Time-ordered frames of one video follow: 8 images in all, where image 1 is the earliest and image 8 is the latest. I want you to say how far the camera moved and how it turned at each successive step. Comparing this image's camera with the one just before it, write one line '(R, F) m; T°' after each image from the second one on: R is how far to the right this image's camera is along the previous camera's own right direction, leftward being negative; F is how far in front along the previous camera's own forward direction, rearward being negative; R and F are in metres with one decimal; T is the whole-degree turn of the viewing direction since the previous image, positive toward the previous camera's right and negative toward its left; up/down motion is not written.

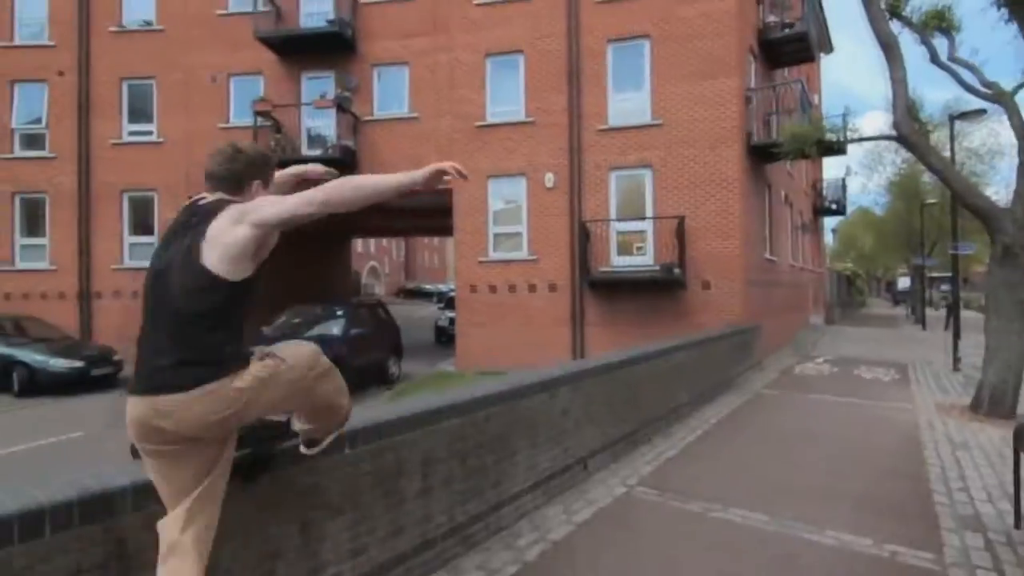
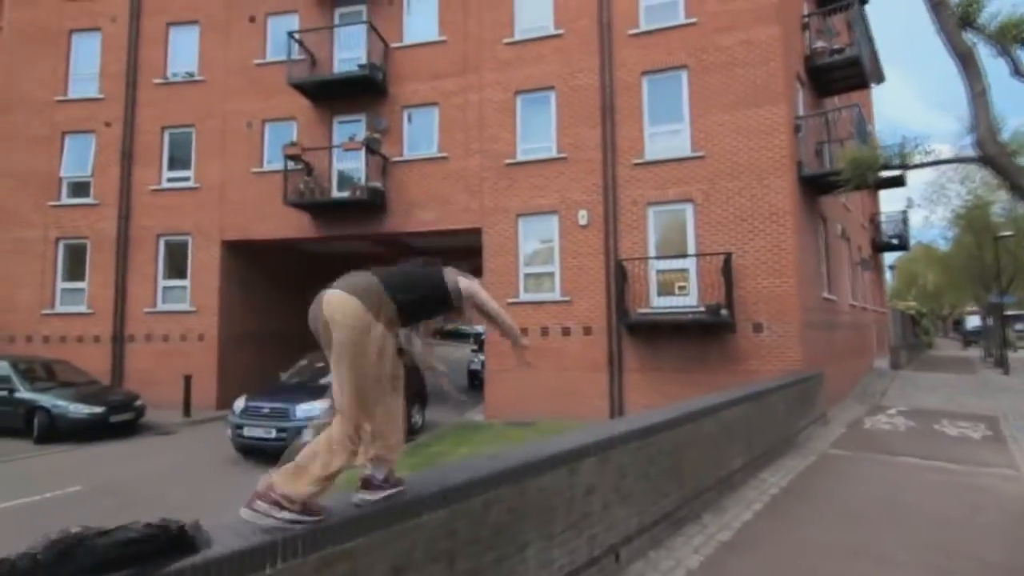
(+0.2, +0.8) m; -4°
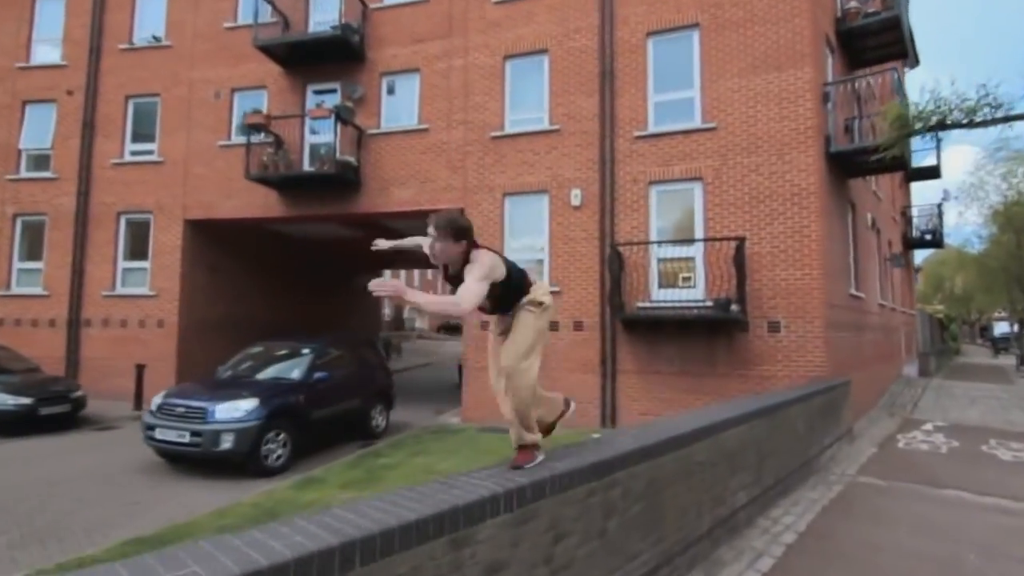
(+0.7, +1.6) m; -2°
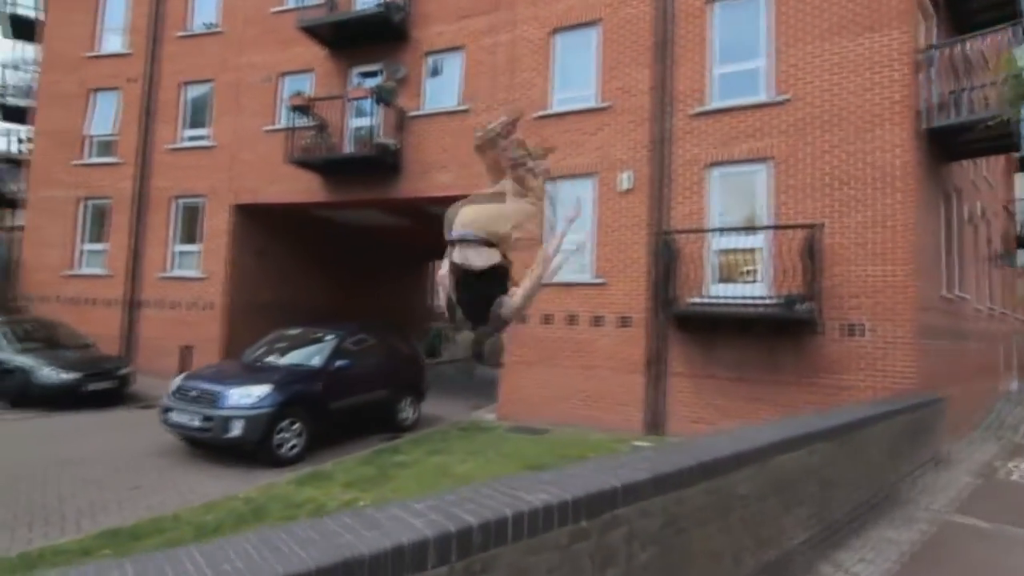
(+0.4, +0.8) m; -6°
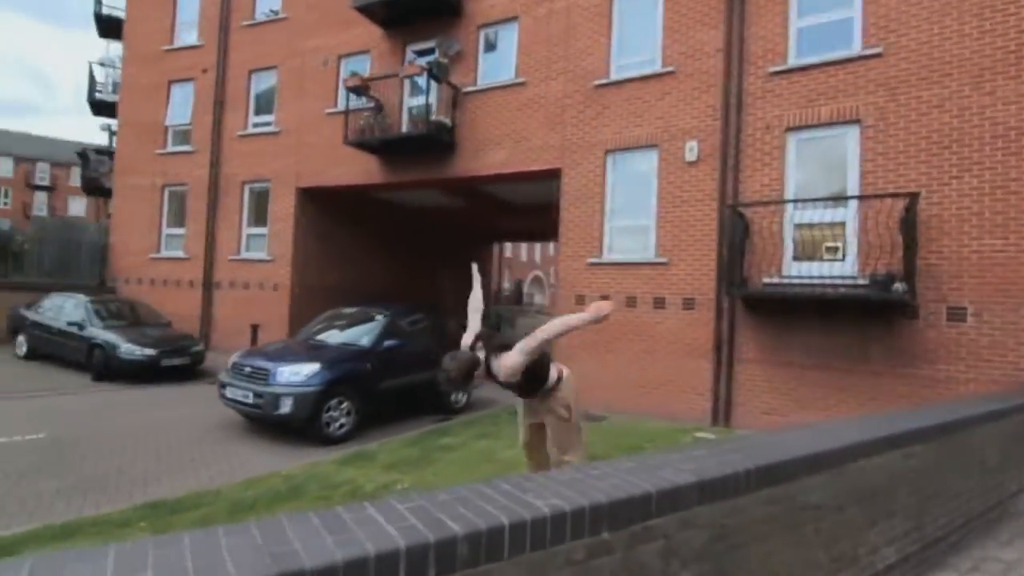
(+0.2, +0.5) m; -7°
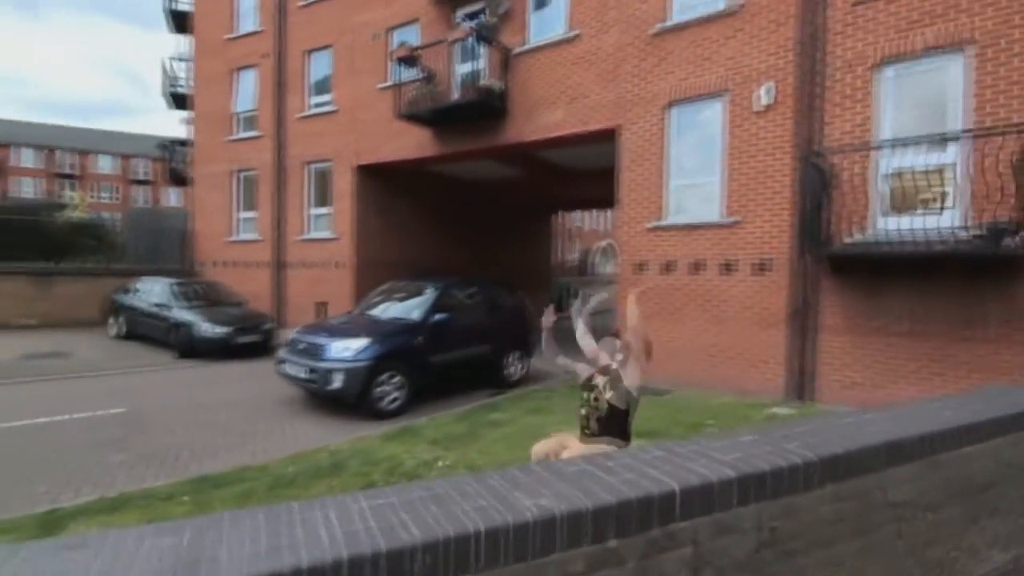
(+0.3, +0.4) m; -8°
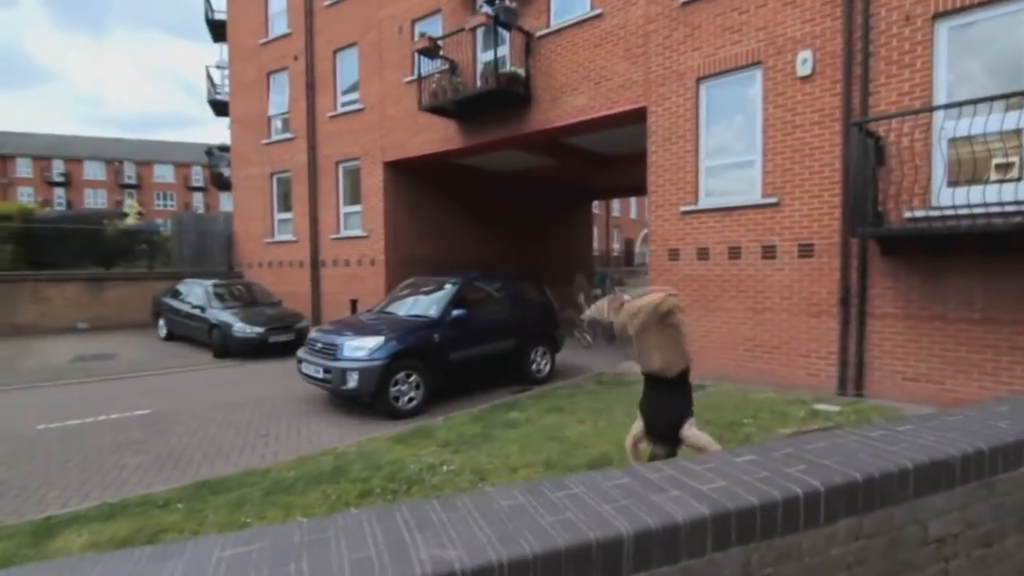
(+0.4, +0.4) m; -5°
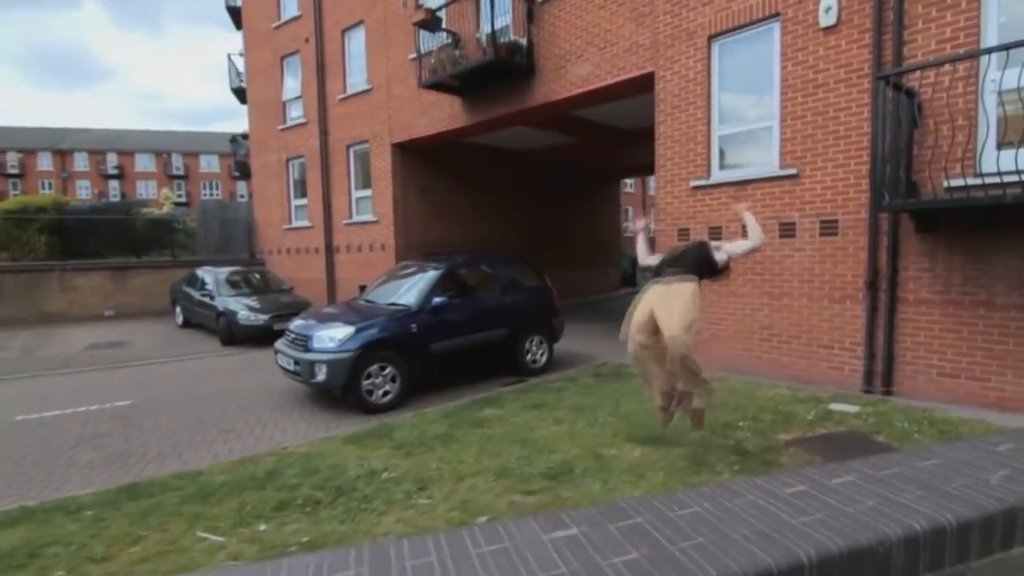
(+0.8, +0.7) m; -5°
